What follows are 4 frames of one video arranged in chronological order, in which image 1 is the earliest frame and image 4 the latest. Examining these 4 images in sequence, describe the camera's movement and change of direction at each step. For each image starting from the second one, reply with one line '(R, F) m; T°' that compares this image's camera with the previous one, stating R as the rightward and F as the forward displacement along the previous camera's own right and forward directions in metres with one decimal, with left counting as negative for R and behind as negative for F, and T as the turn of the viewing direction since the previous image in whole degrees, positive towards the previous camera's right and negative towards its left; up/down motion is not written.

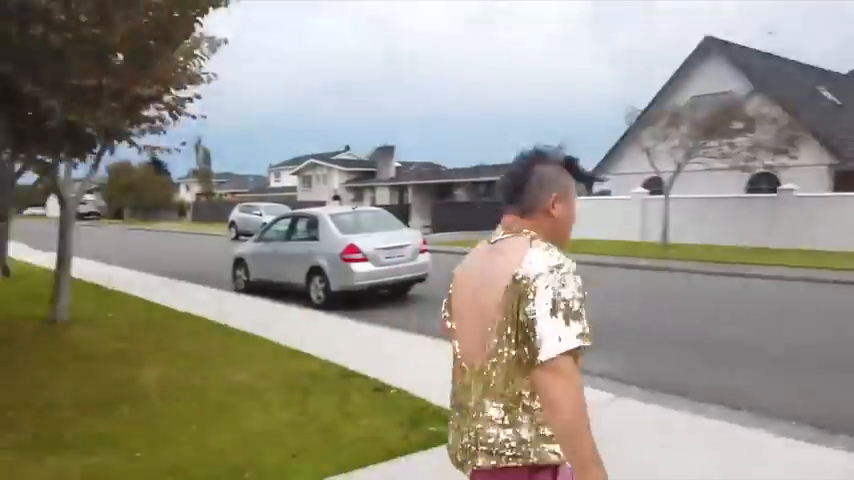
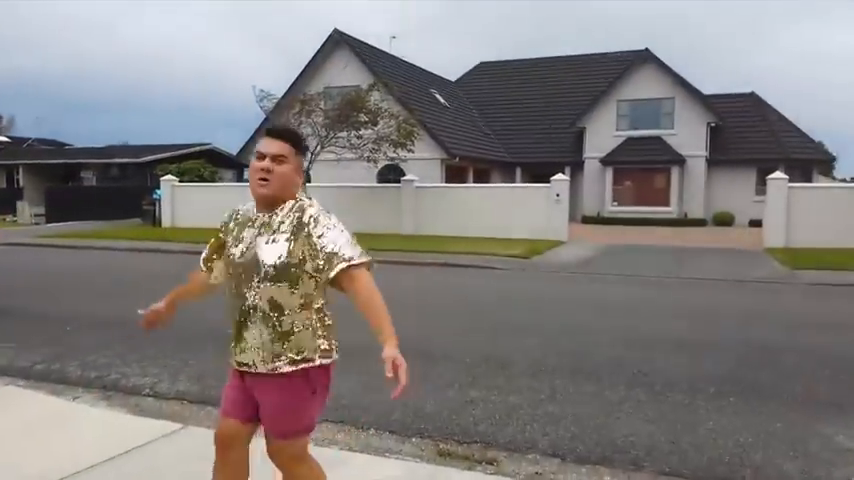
(+0.8, +0.8) m; +27°
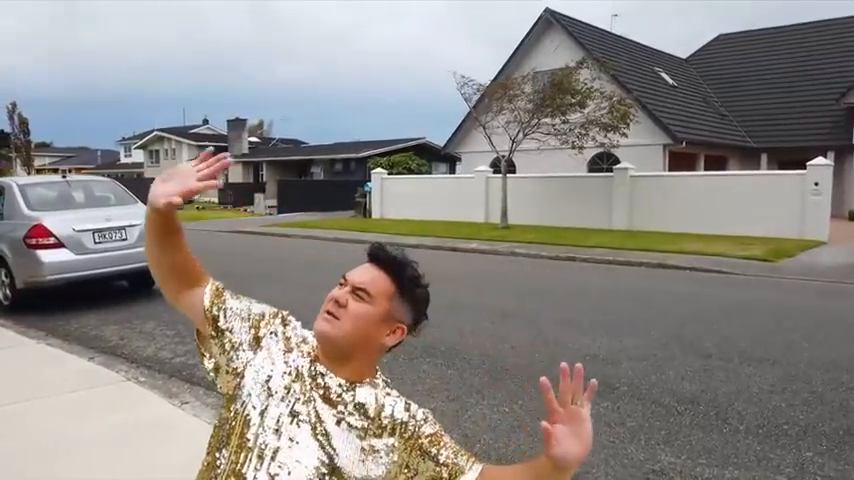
(+0.3, +1.8) m; -18°
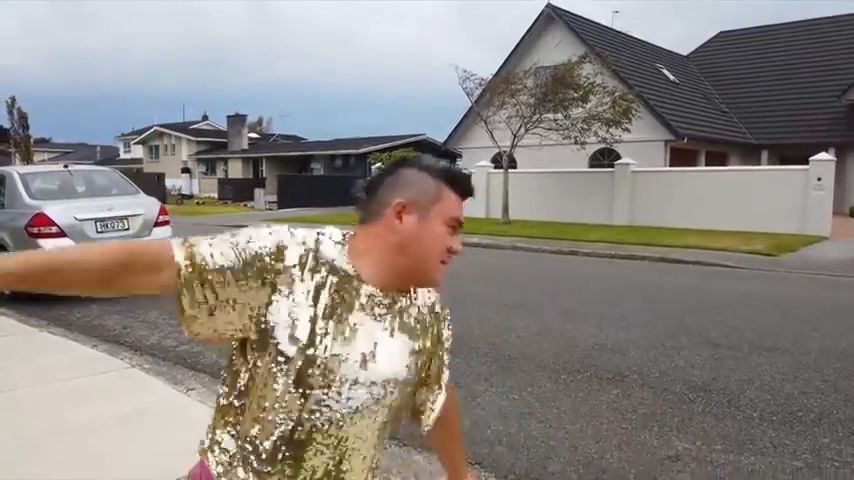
(-0.1, 0.0) m; 0°
